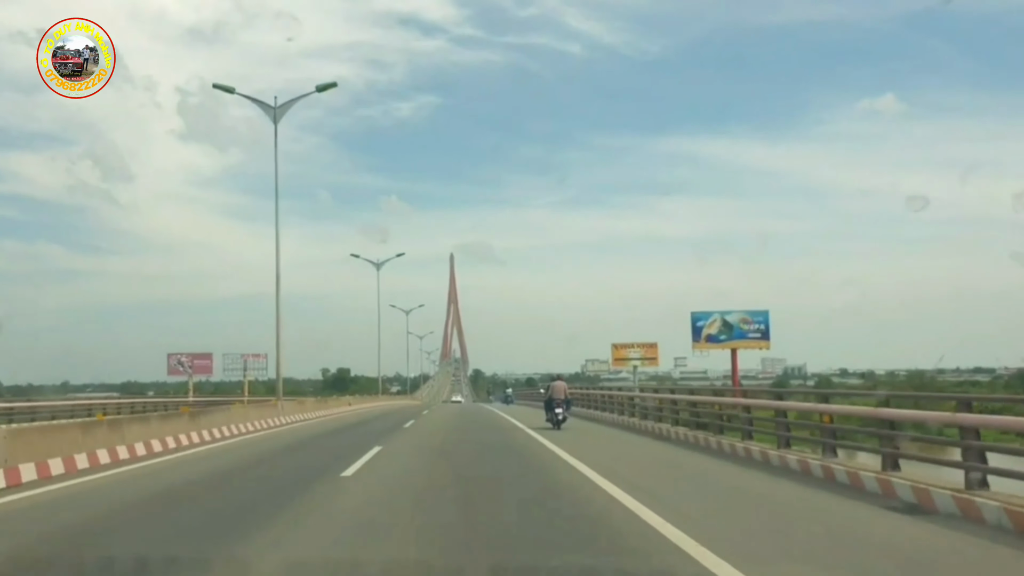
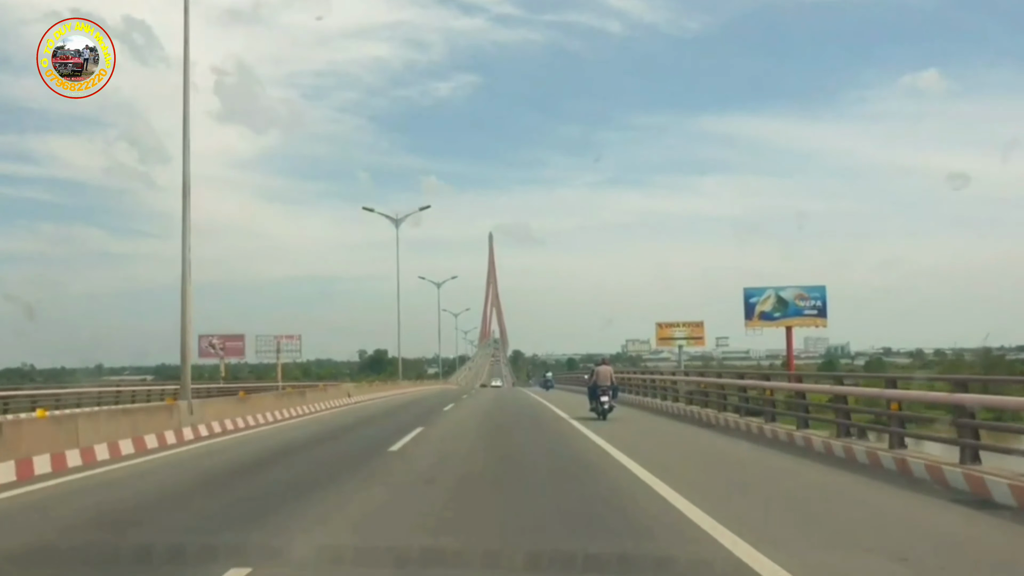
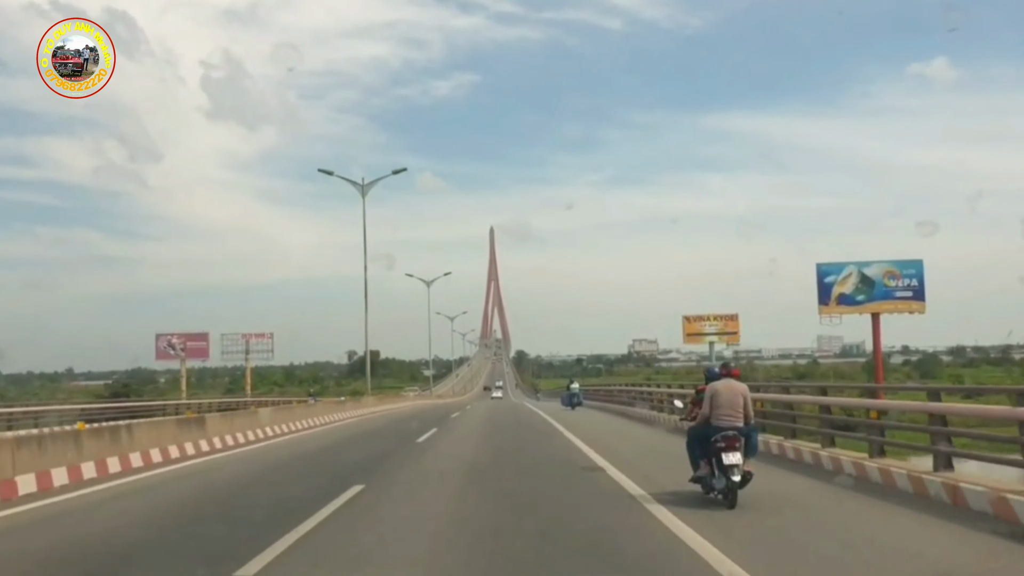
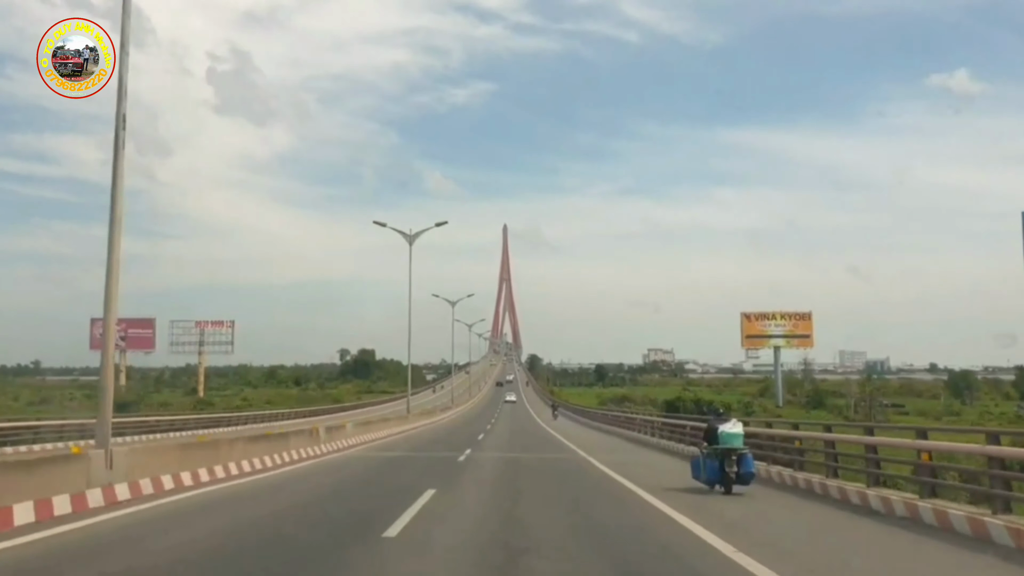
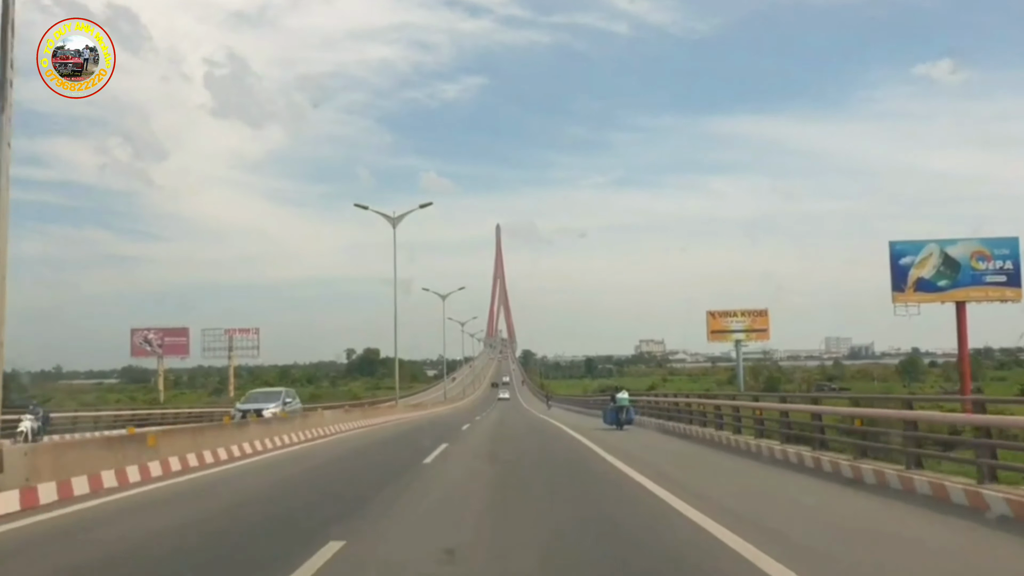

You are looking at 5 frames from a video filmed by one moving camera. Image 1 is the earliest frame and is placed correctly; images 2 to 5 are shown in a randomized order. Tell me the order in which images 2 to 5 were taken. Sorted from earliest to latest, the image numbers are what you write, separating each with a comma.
2, 3, 5, 4
